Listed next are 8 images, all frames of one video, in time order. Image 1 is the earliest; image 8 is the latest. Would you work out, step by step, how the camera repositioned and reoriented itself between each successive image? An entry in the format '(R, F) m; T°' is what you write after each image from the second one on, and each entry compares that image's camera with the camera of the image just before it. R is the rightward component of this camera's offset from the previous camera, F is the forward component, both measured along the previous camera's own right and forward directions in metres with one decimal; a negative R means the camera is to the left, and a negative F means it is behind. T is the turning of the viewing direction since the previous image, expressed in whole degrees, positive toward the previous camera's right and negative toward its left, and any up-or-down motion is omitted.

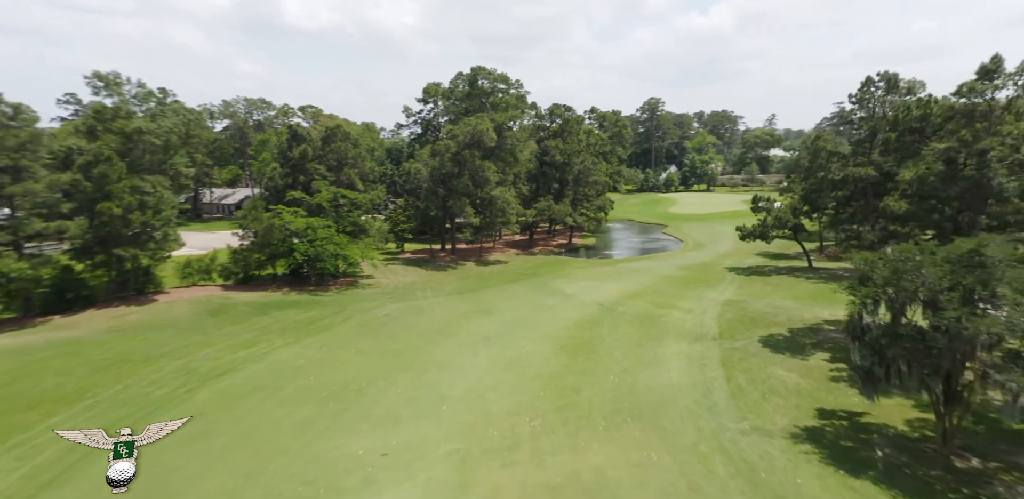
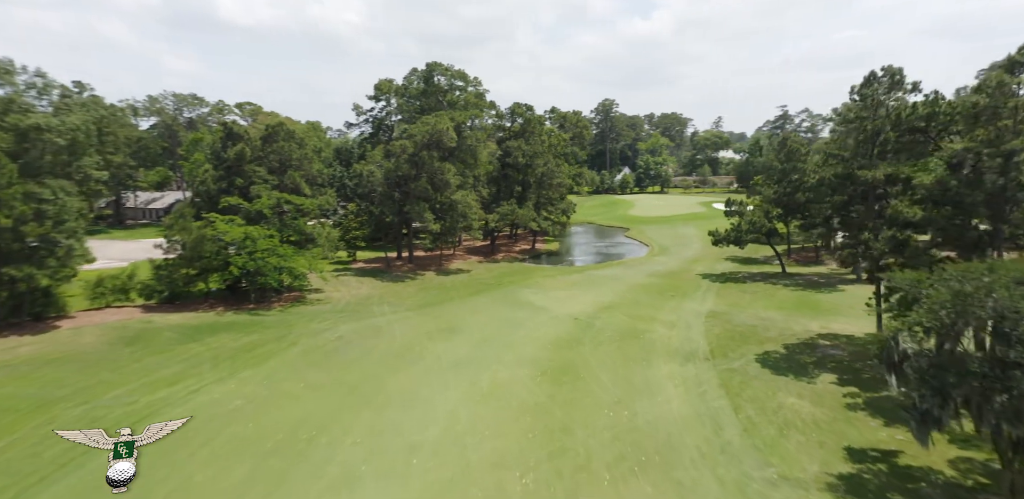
(-0.6, +2.2) m; +5°
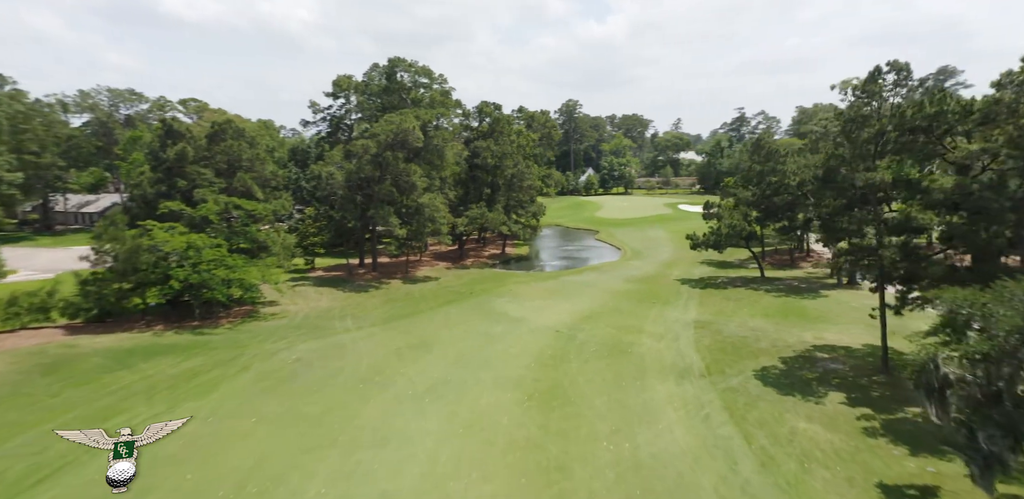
(-0.5, +1.7) m; +4°
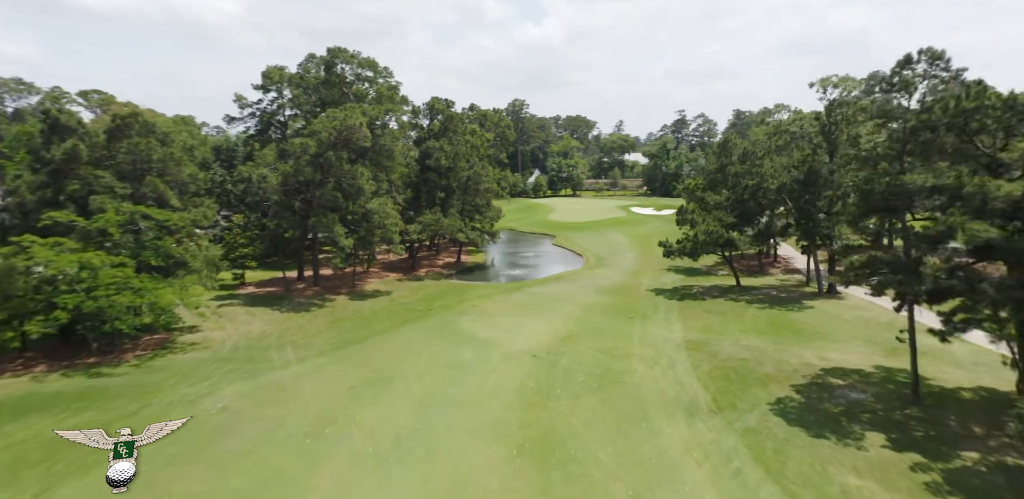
(-1.0, +2.8) m; +6°
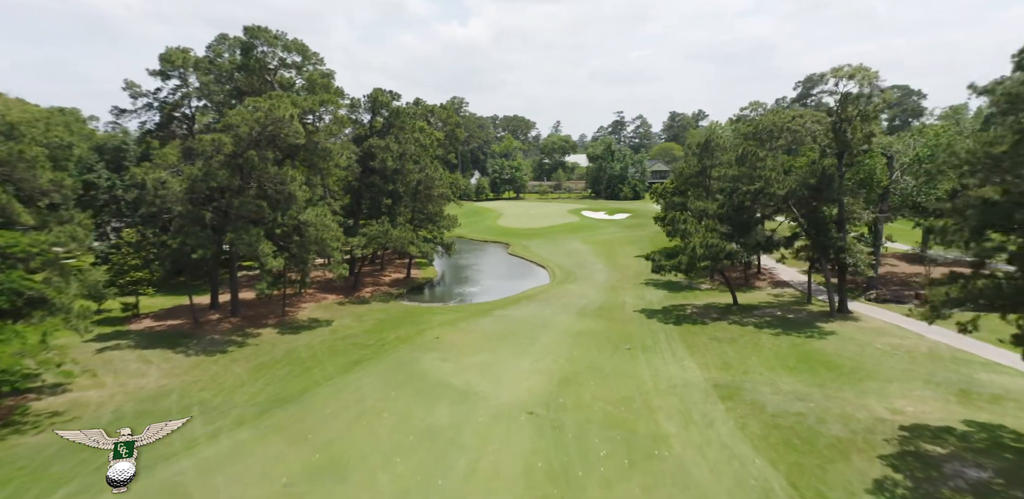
(-1.5, +4.5) m; +7°
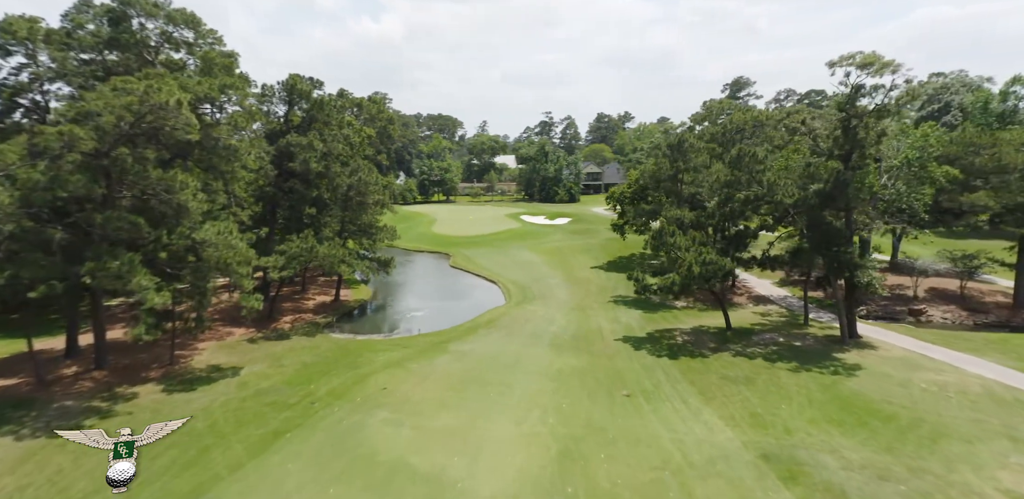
(-1.4, +4.6) m; +8°
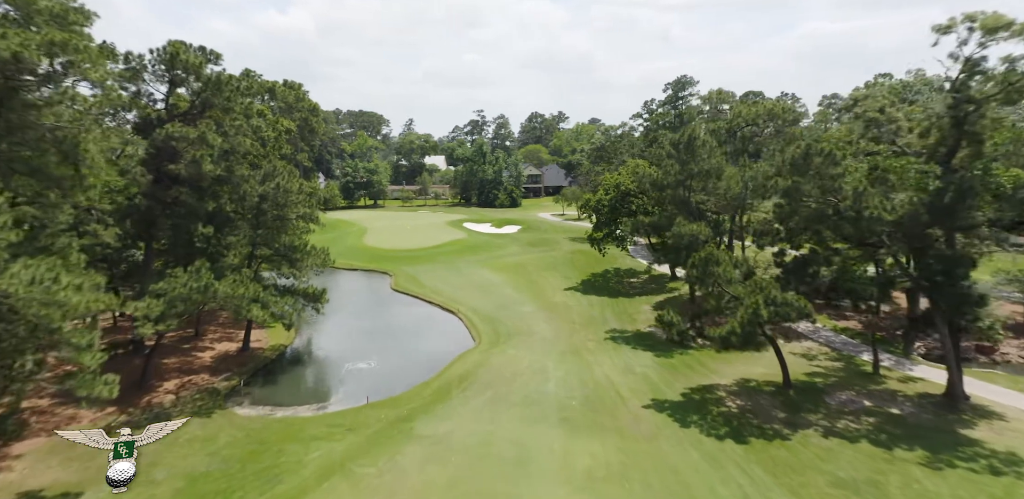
(-2.0, +6.6) m; +8°
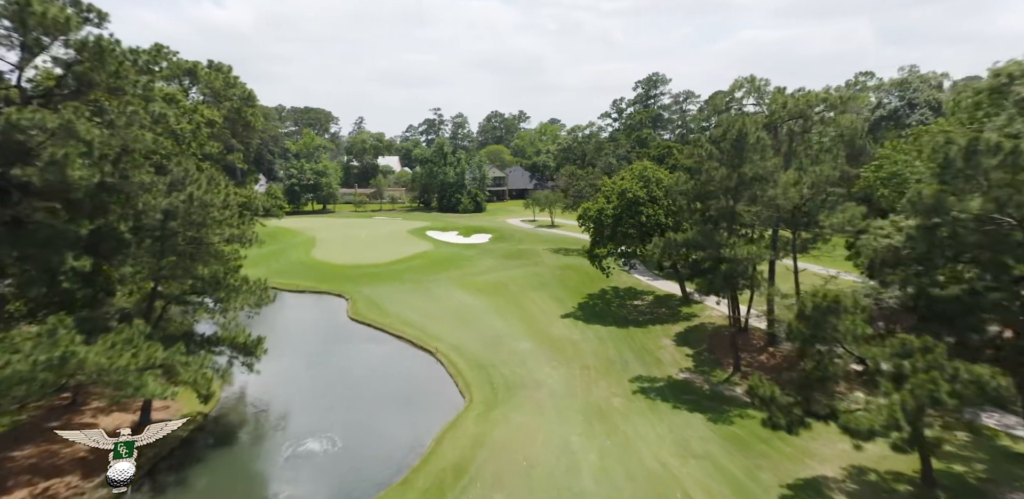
(-1.7, +5.8) m; +5°
